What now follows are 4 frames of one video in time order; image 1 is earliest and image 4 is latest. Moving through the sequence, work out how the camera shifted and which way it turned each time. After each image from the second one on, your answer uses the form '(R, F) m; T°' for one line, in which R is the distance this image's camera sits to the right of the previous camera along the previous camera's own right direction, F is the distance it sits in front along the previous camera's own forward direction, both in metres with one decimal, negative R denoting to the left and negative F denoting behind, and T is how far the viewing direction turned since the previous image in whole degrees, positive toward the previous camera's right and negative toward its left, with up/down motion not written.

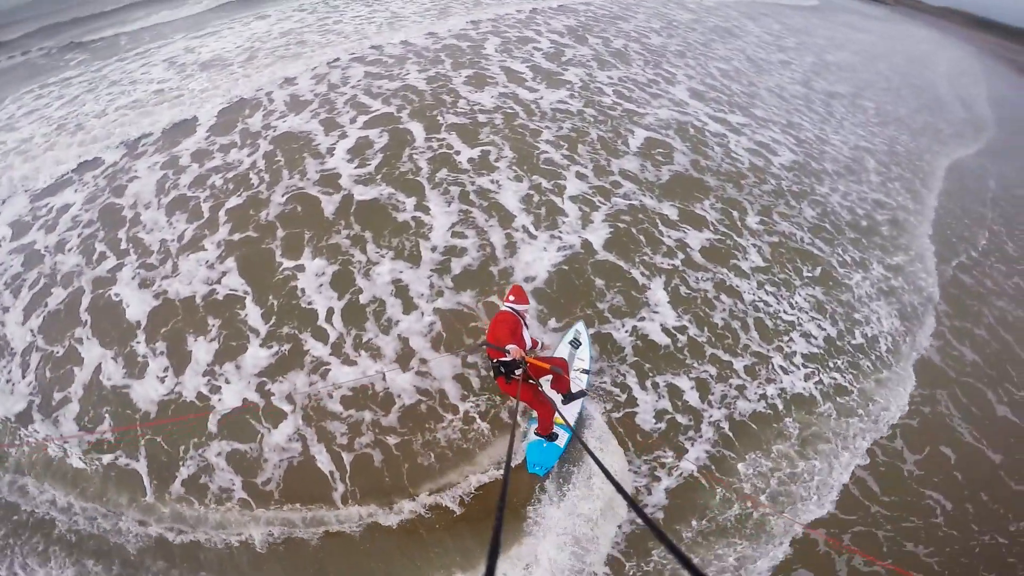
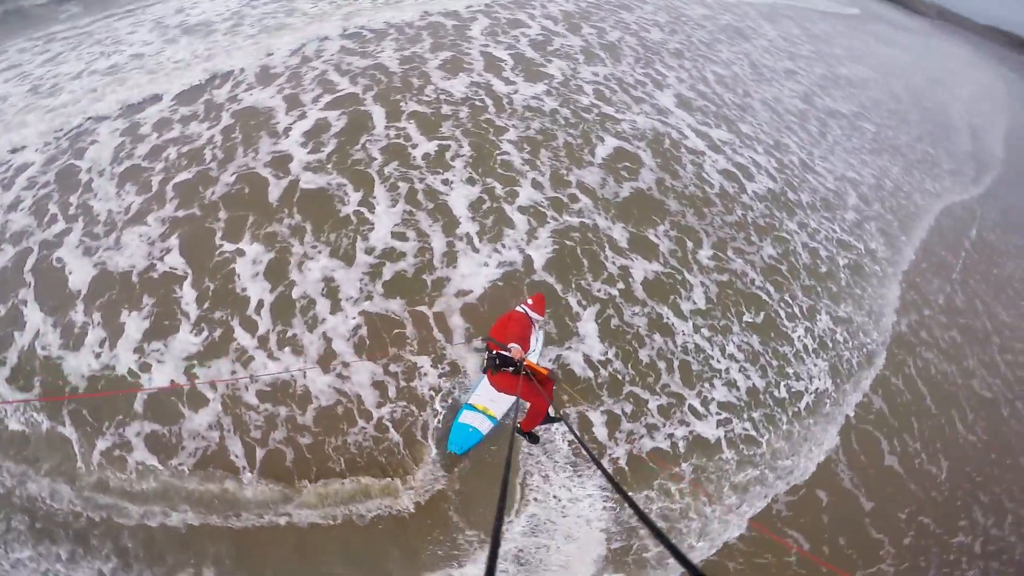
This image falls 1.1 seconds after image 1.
(+1.0, +0.7) m; -1°
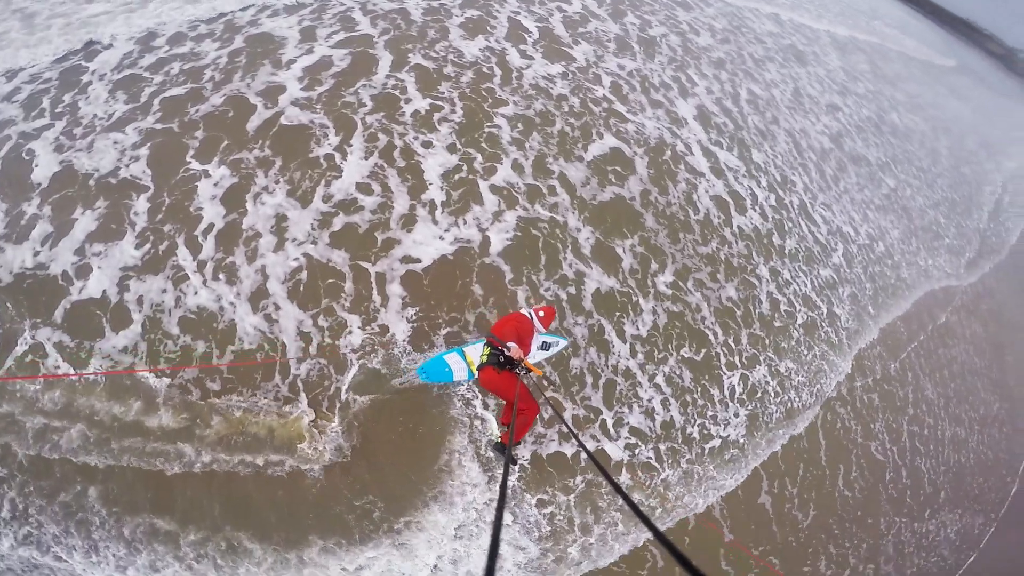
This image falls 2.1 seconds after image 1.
(+1.0, -0.2) m; -2°
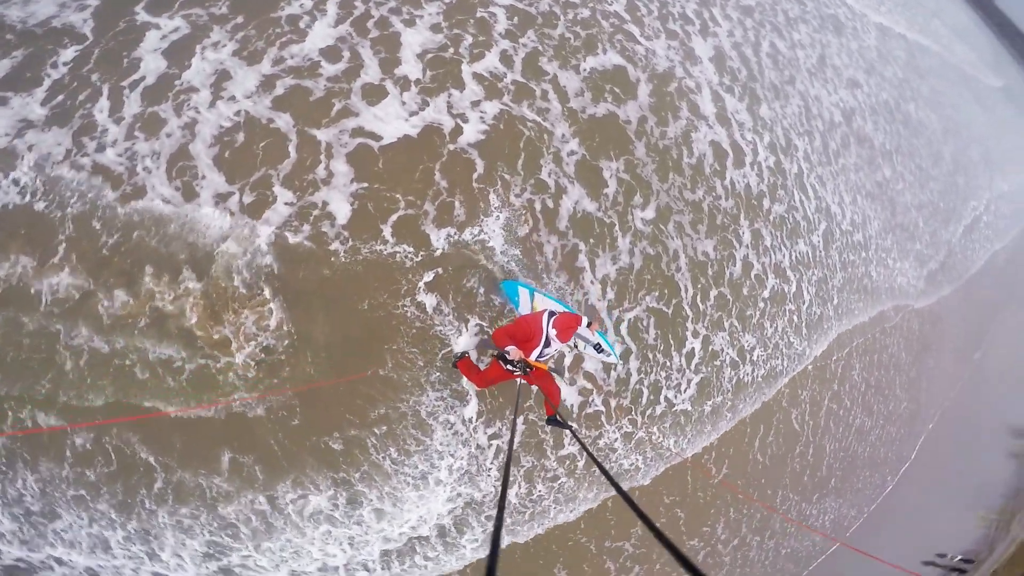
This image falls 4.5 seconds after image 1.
(0.0, +0.8) m; +3°
